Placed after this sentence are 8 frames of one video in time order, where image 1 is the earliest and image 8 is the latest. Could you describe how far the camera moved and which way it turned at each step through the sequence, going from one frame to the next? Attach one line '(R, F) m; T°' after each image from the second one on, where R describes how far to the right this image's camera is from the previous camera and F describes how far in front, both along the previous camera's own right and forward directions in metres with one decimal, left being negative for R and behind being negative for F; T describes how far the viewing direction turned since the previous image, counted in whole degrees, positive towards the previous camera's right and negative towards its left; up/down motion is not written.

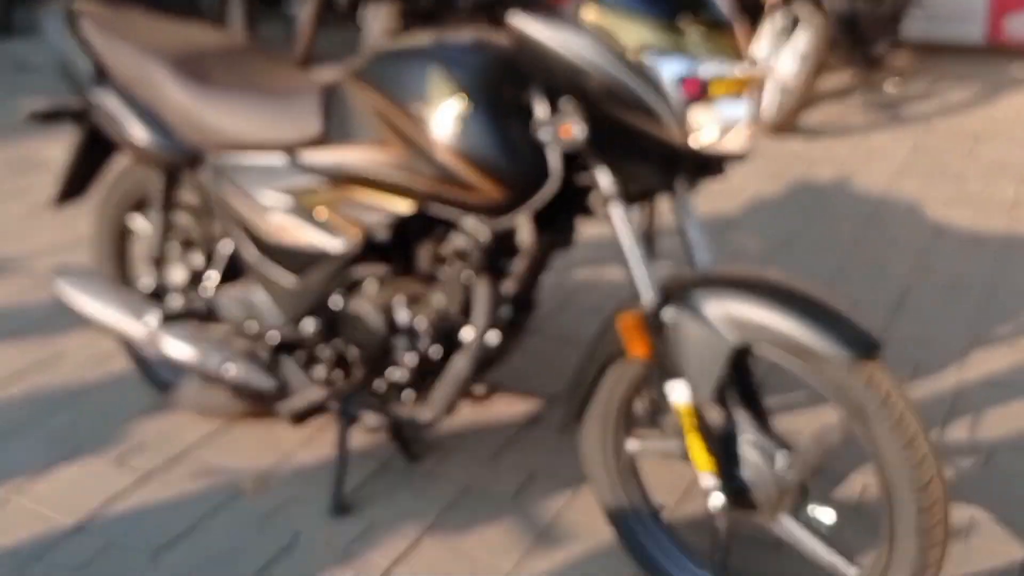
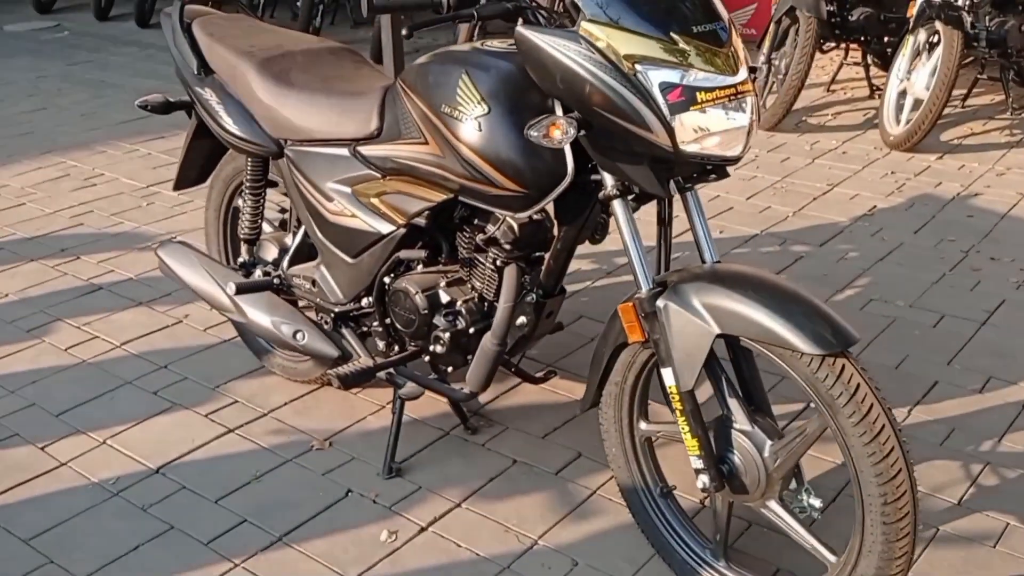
(+0.5, -0.2) m; -10°
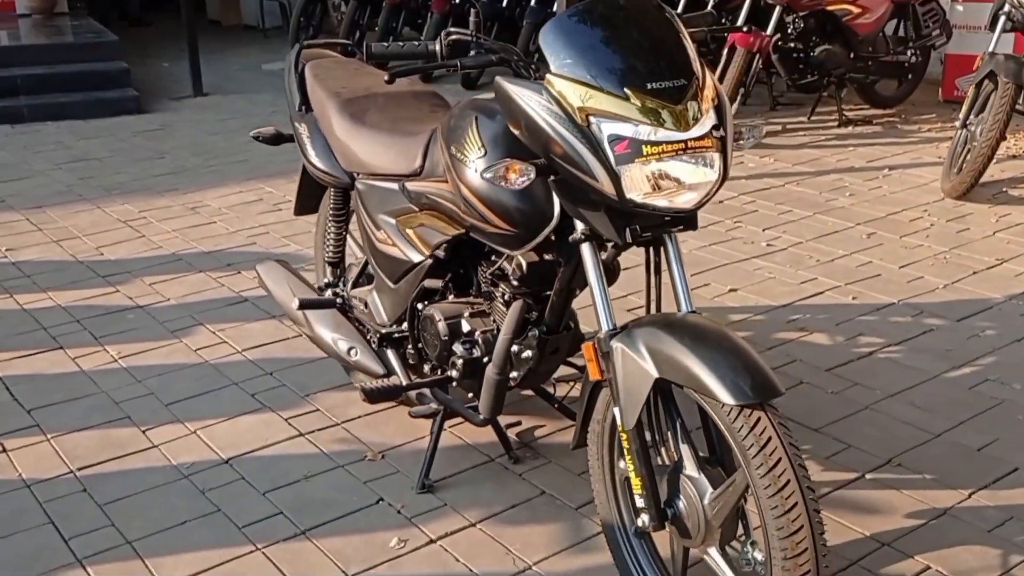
(+0.8, -0.1) m; -16°
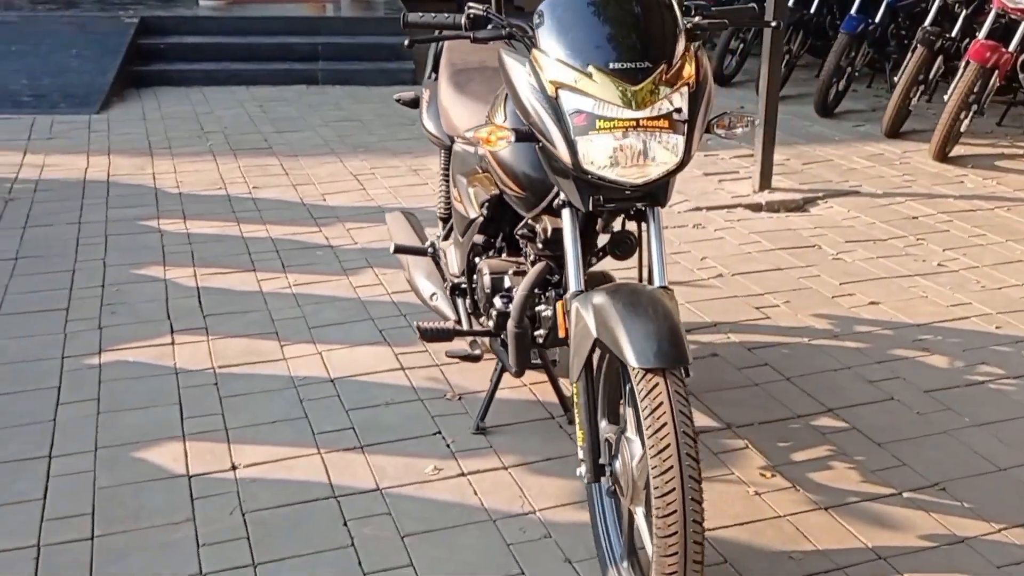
(+1.0, -0.1) m; -18°
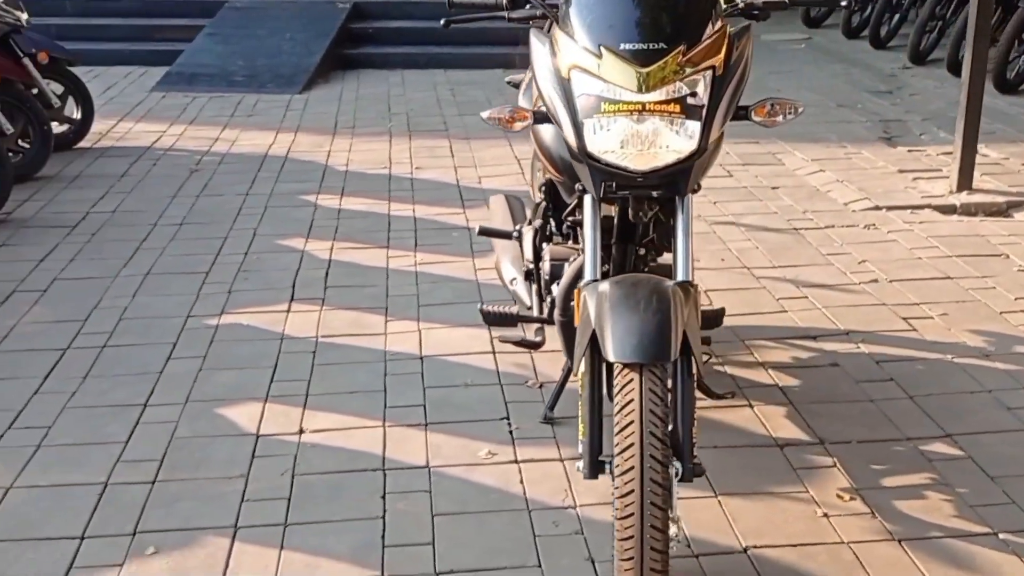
(+0.6, +0.2) m; -14°
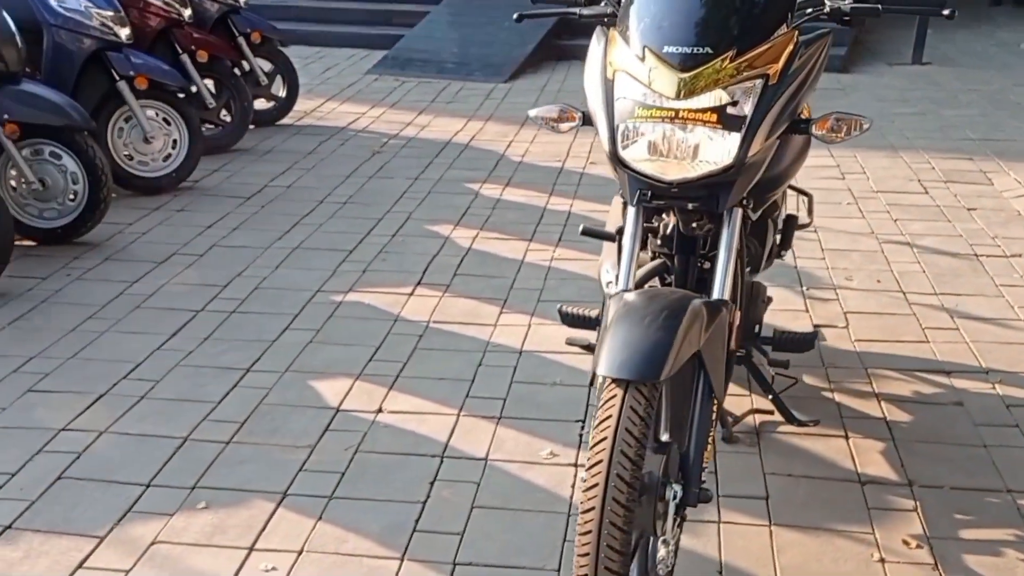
(+0.6, +0.1) m; -13°
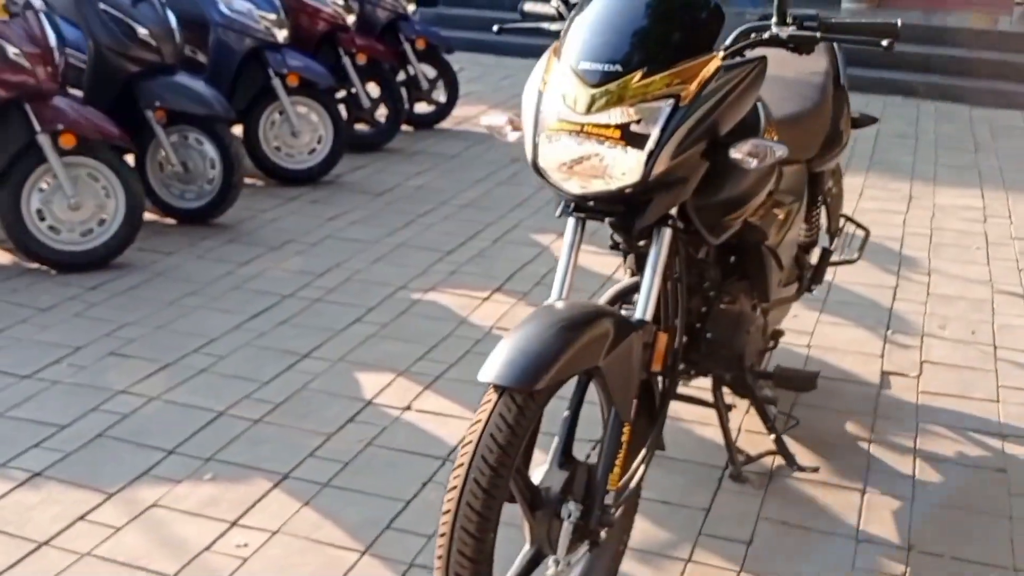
(+0.7, 0.0) m; -12°
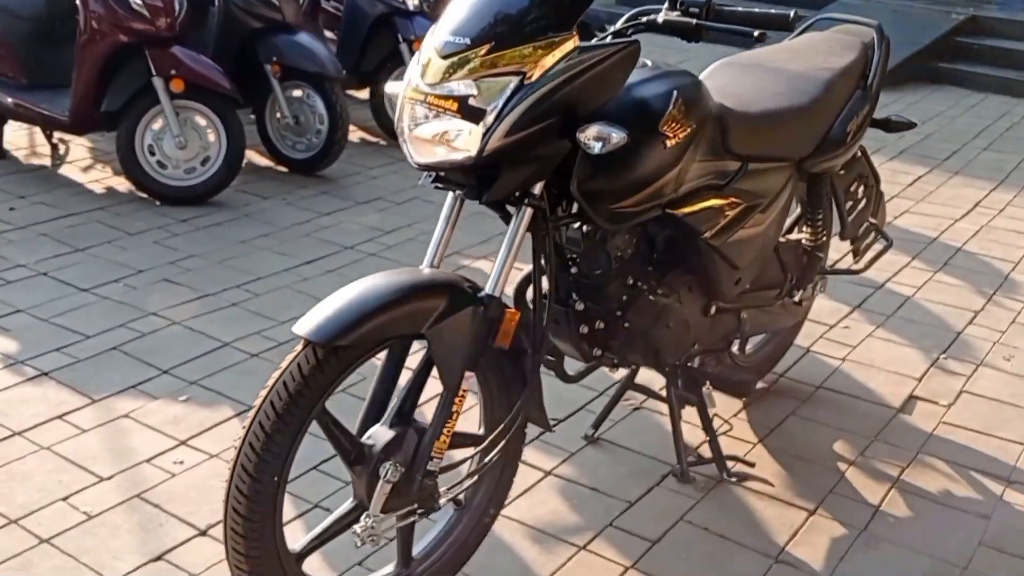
(+0.9, +0.2) m; -14°
